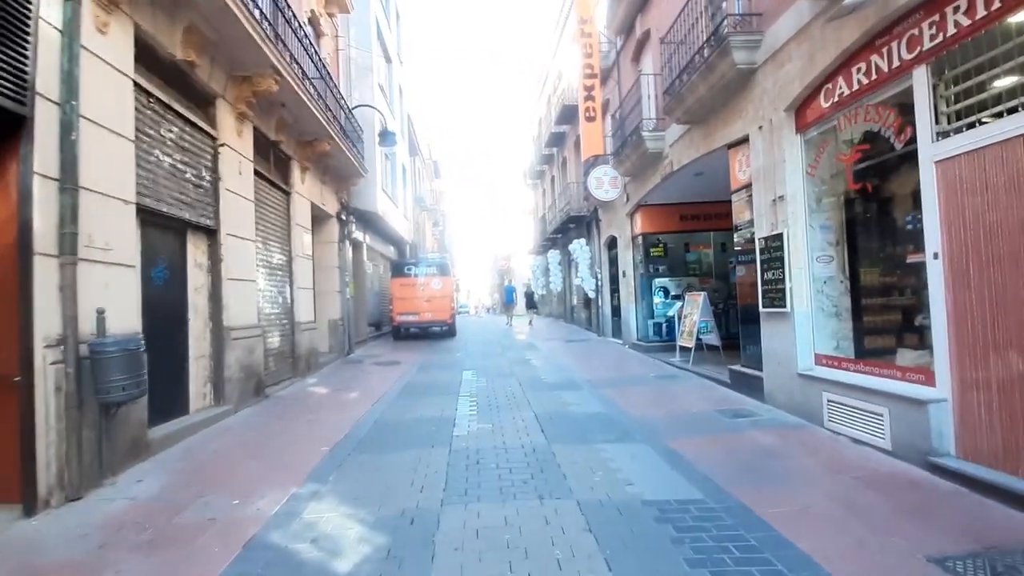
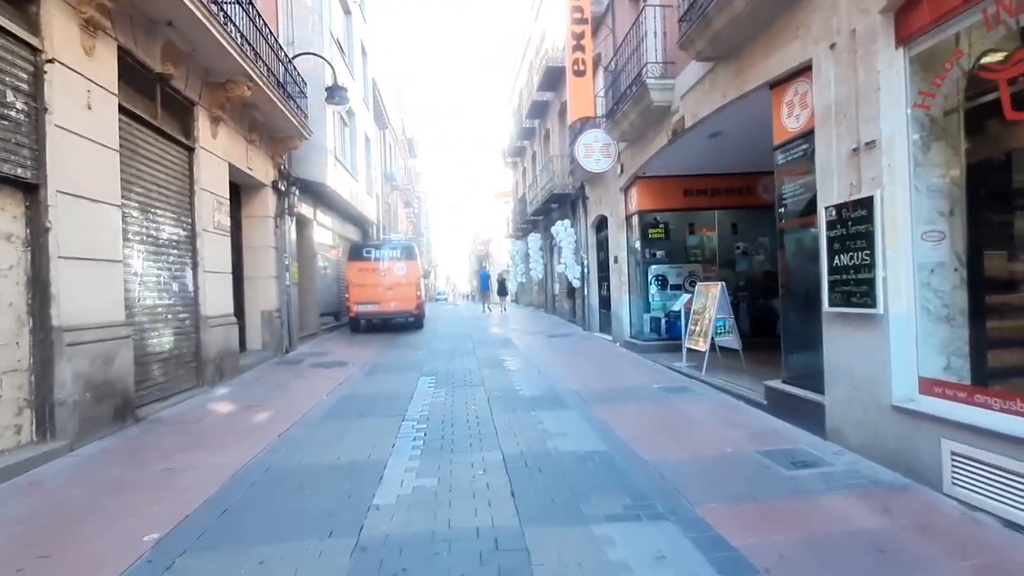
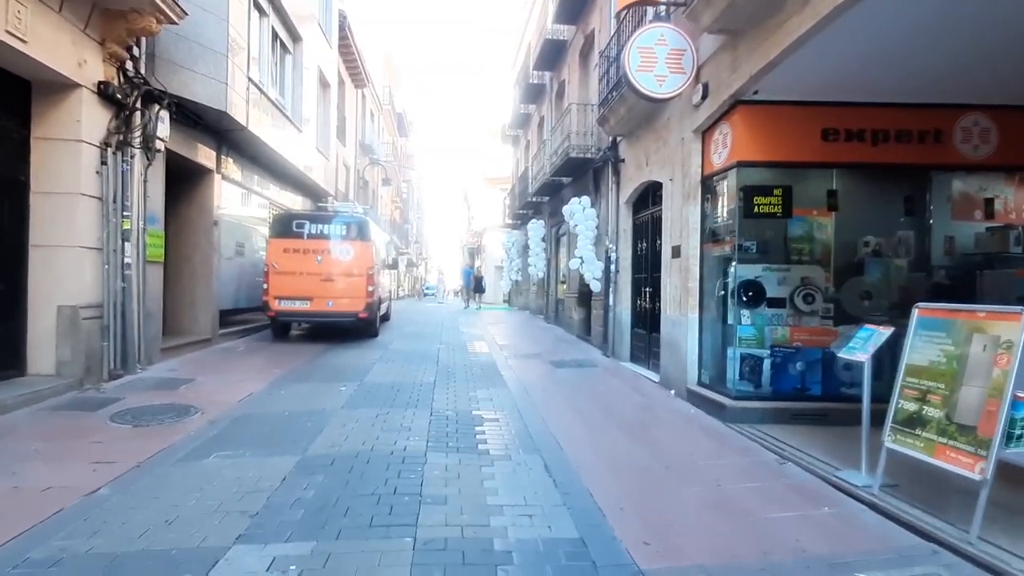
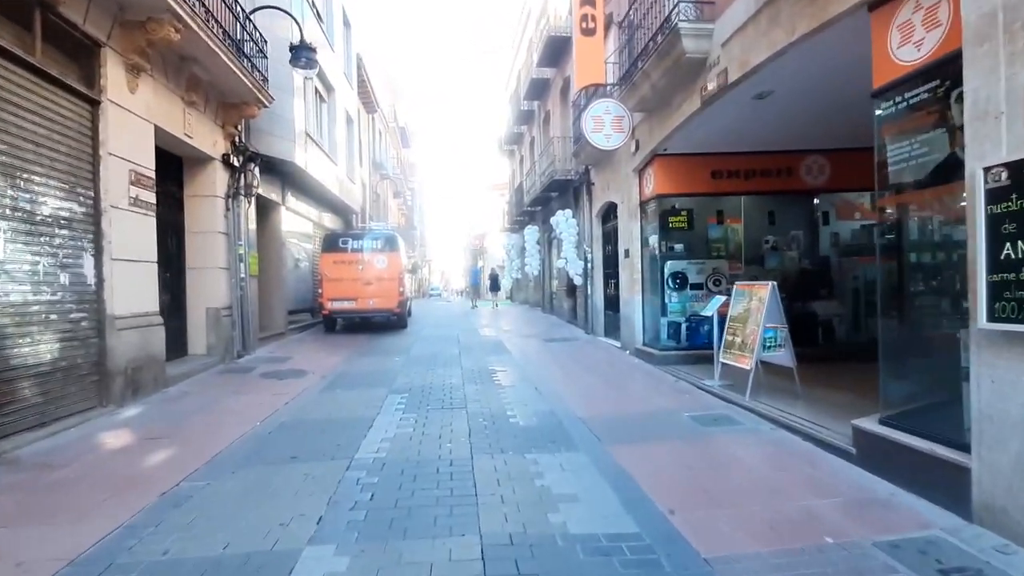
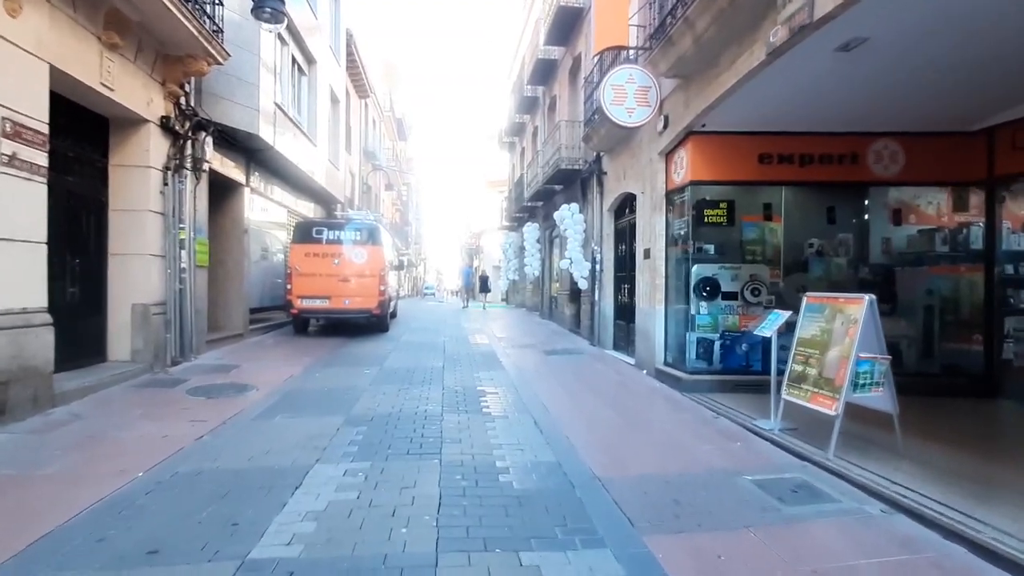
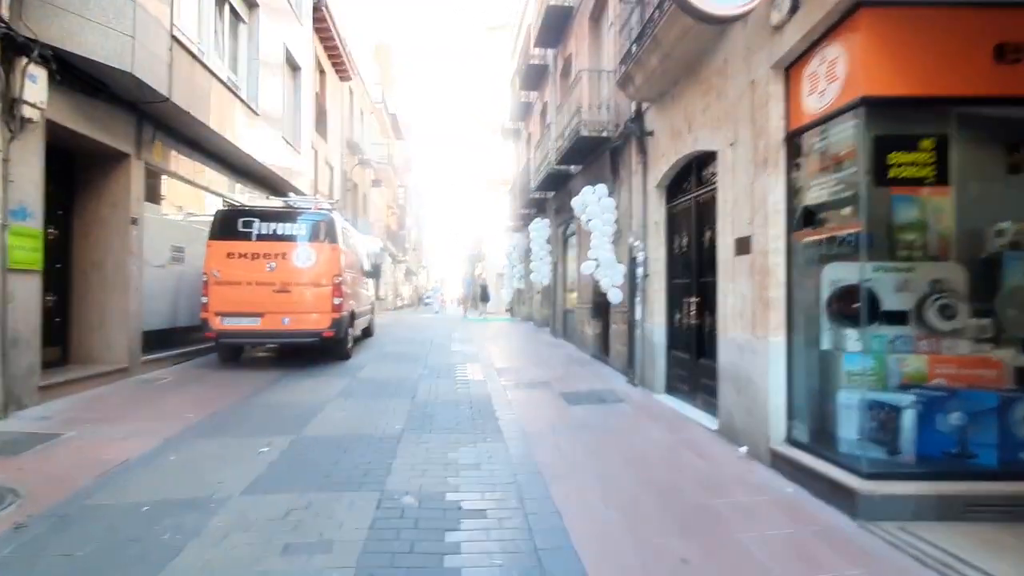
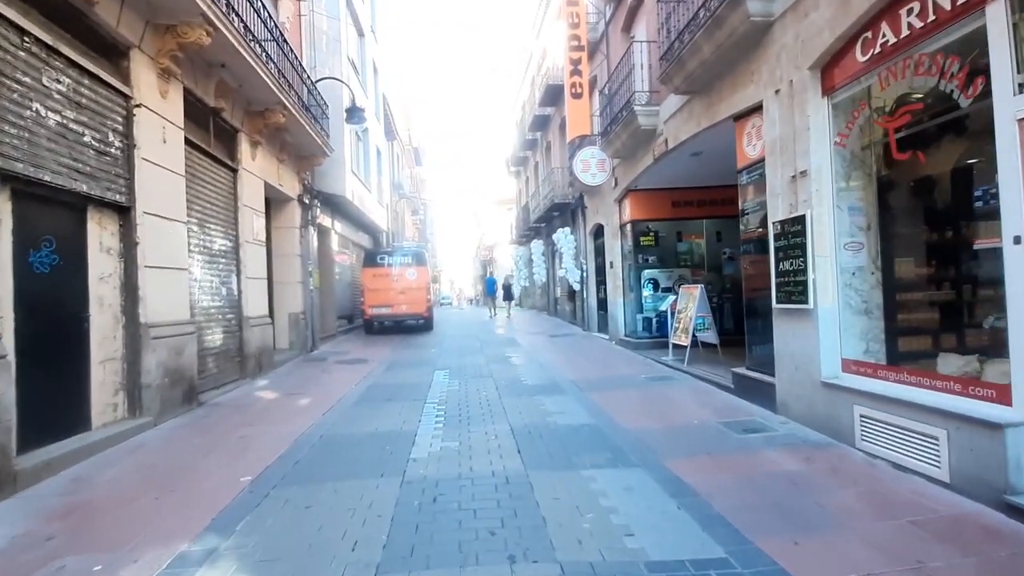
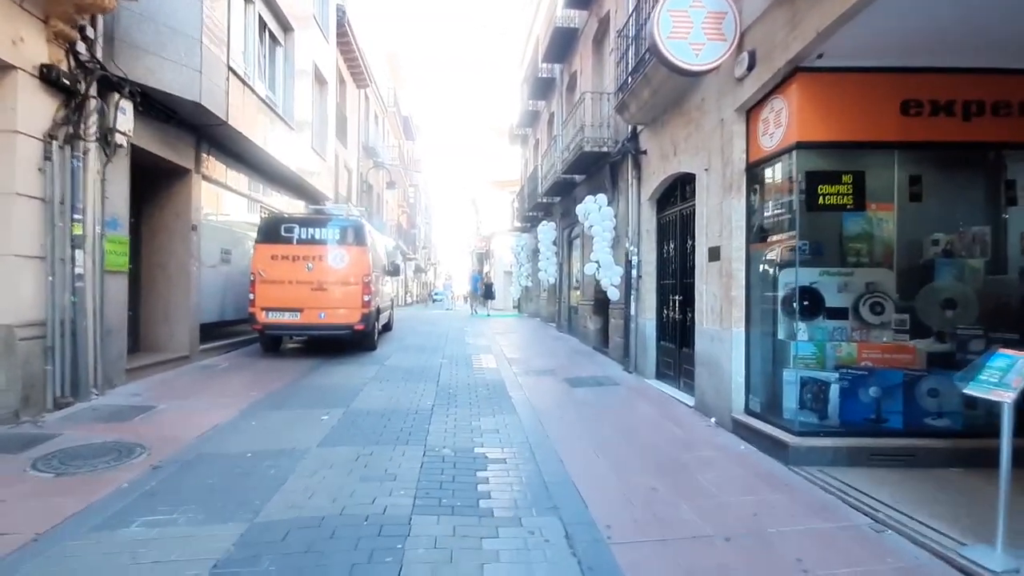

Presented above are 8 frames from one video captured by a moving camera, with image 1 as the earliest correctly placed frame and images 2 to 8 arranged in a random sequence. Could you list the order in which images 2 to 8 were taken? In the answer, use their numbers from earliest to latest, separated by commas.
7, 2, 4, 5, 3, 8, 6
